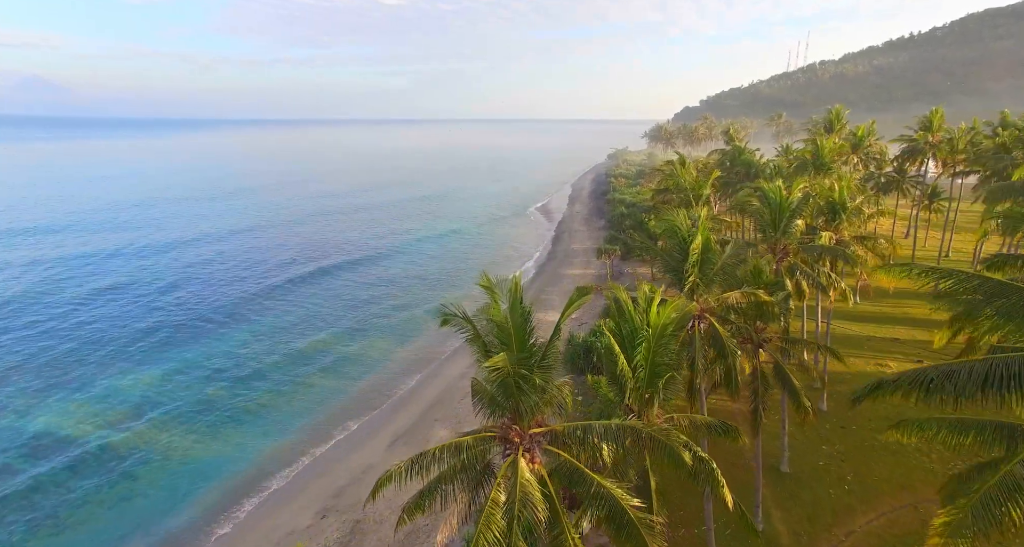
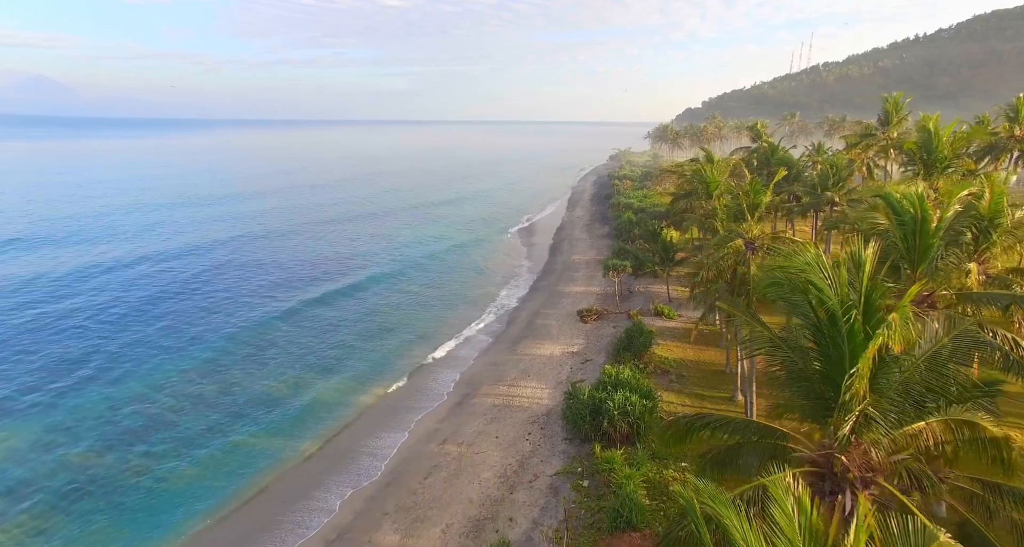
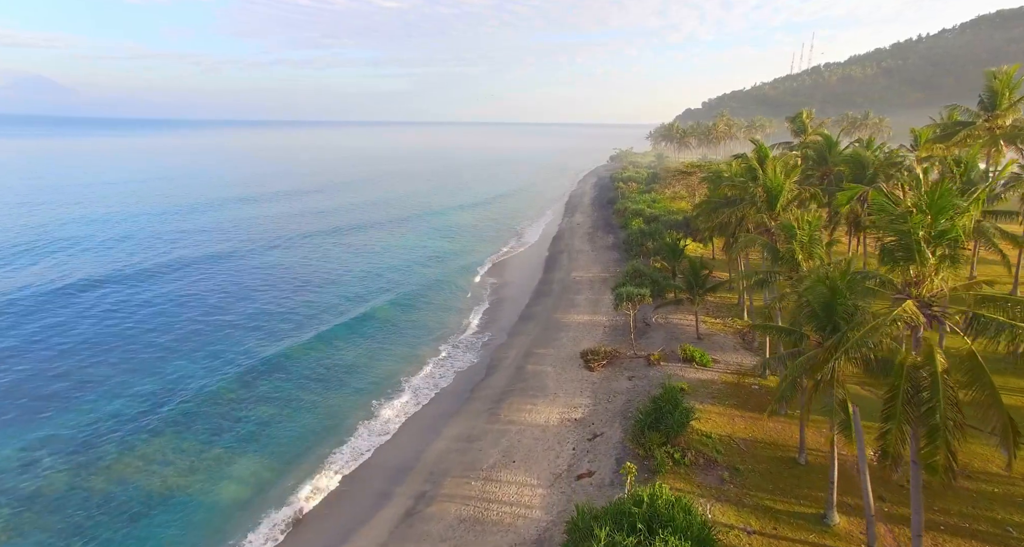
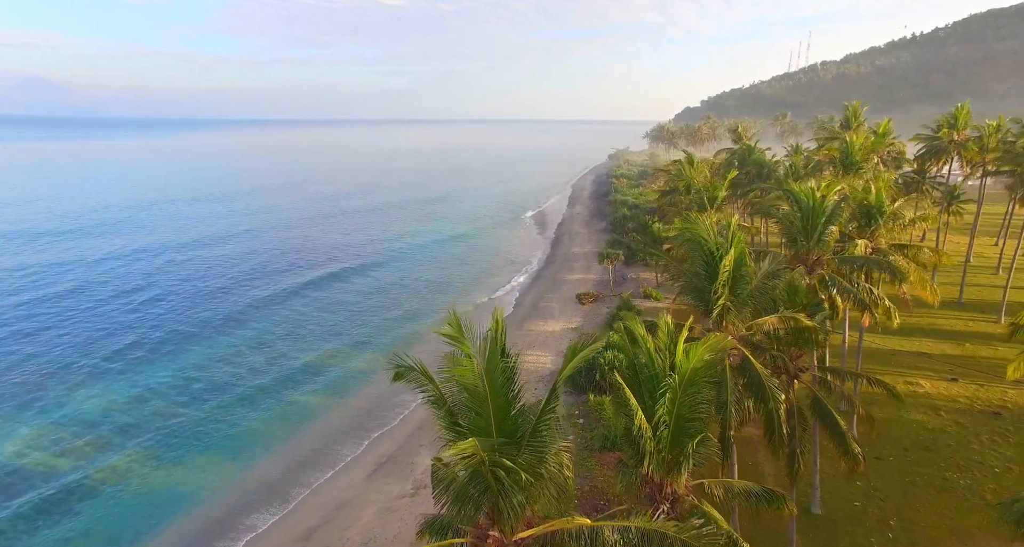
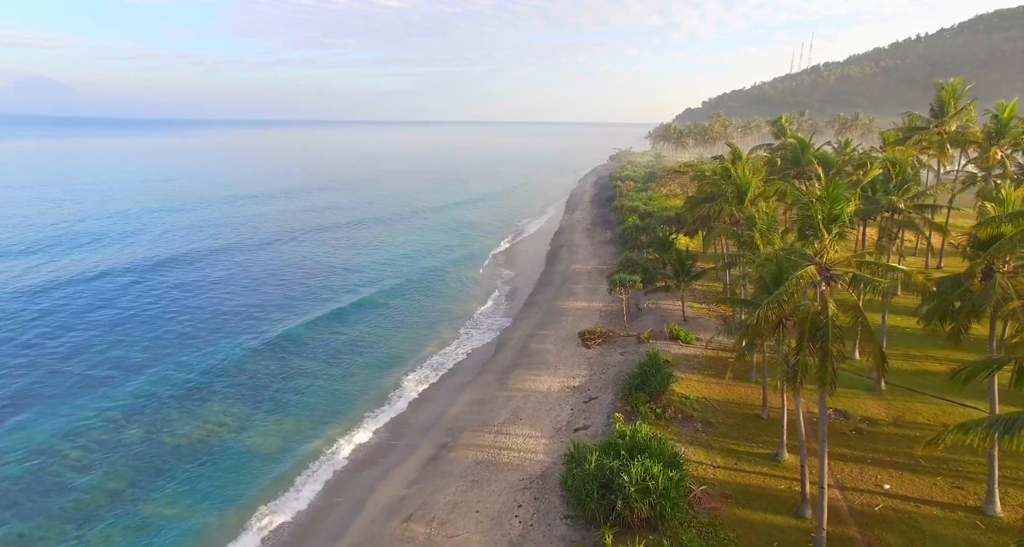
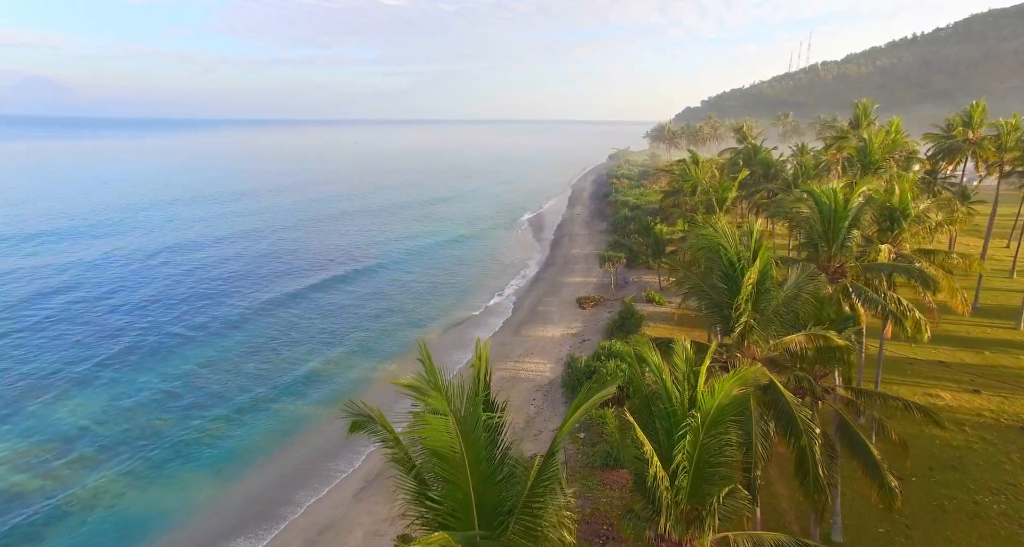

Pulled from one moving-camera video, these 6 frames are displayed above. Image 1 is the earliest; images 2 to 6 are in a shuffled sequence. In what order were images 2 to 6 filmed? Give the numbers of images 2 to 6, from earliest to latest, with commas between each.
4, 6, 2, 5, 3
